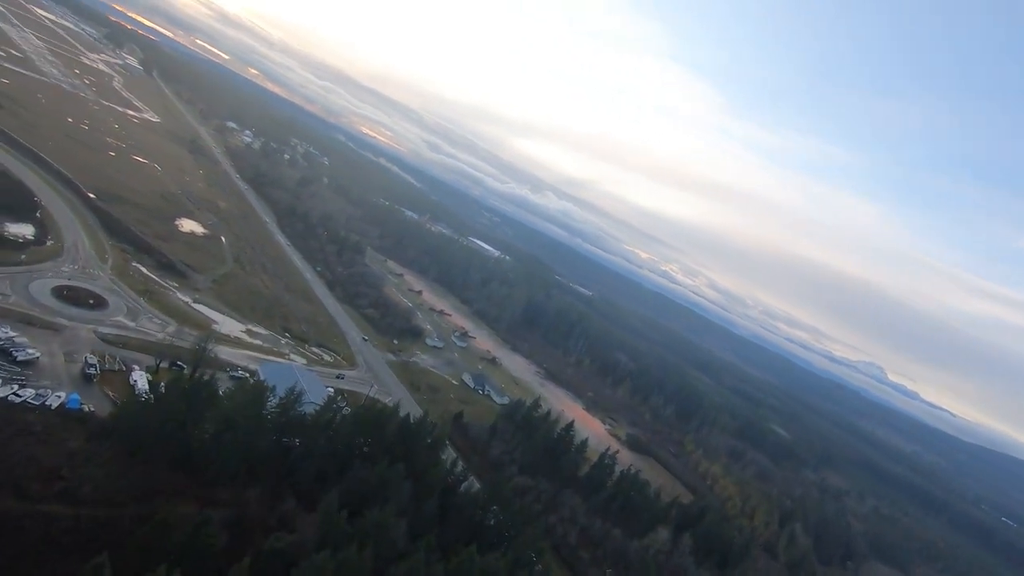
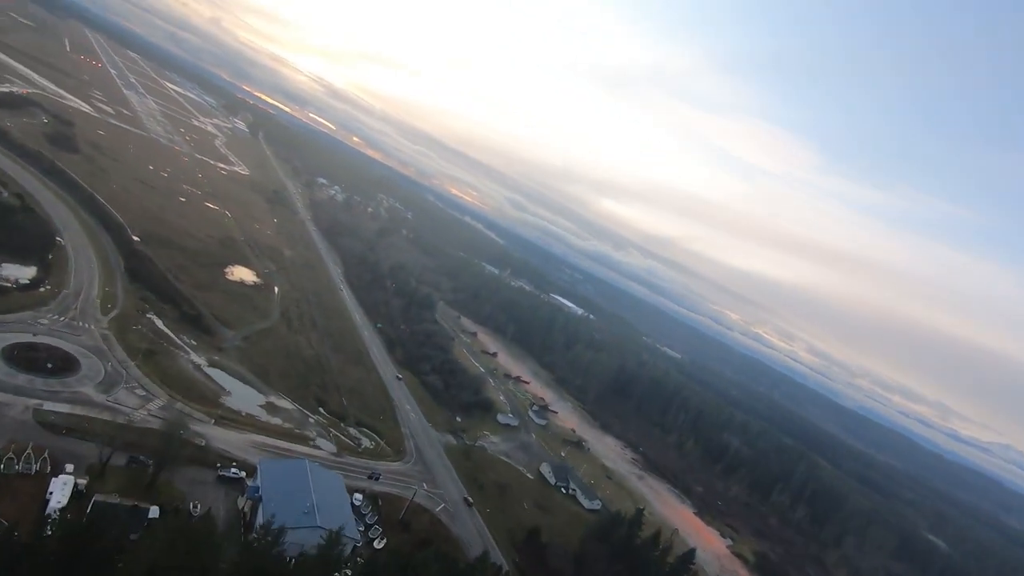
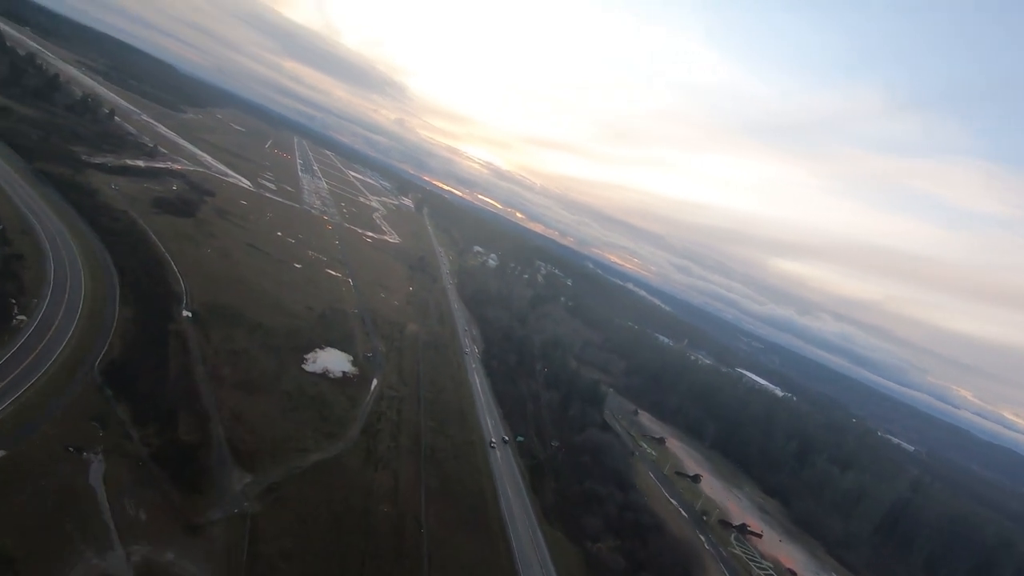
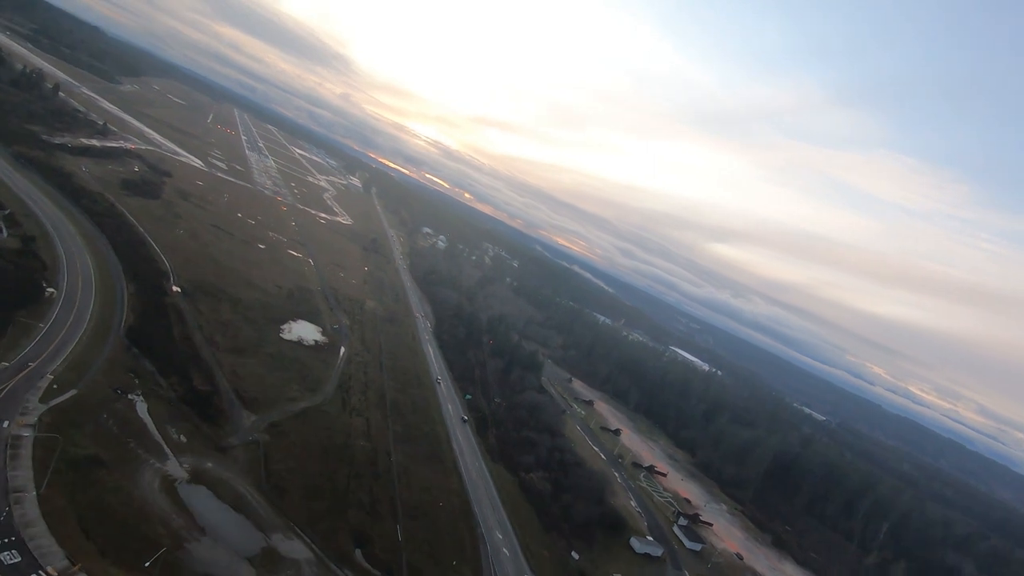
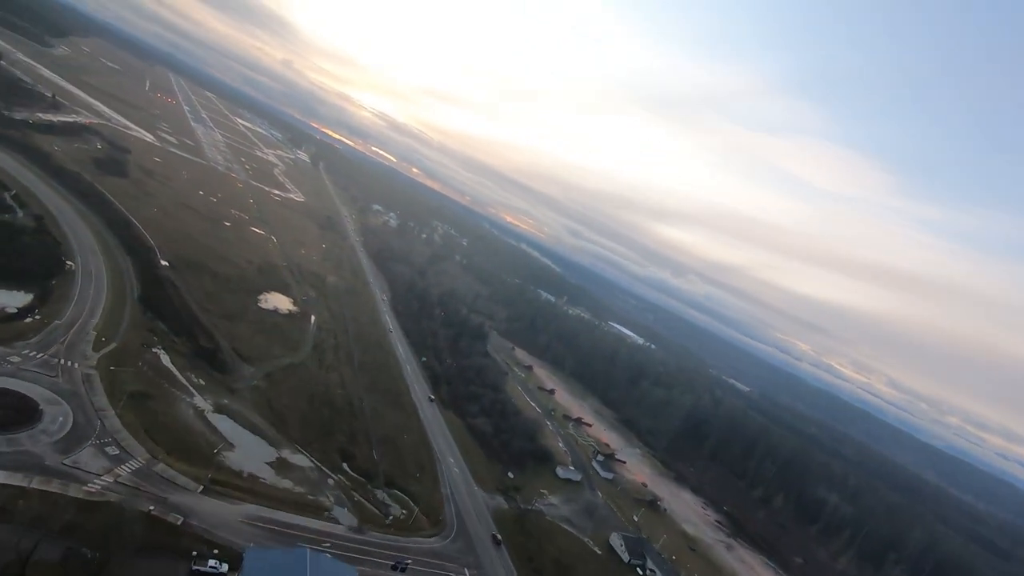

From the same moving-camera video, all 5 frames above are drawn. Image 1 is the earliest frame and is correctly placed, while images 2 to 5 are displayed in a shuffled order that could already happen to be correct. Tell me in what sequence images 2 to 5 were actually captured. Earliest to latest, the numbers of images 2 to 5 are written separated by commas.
2, 5, 4, 3
